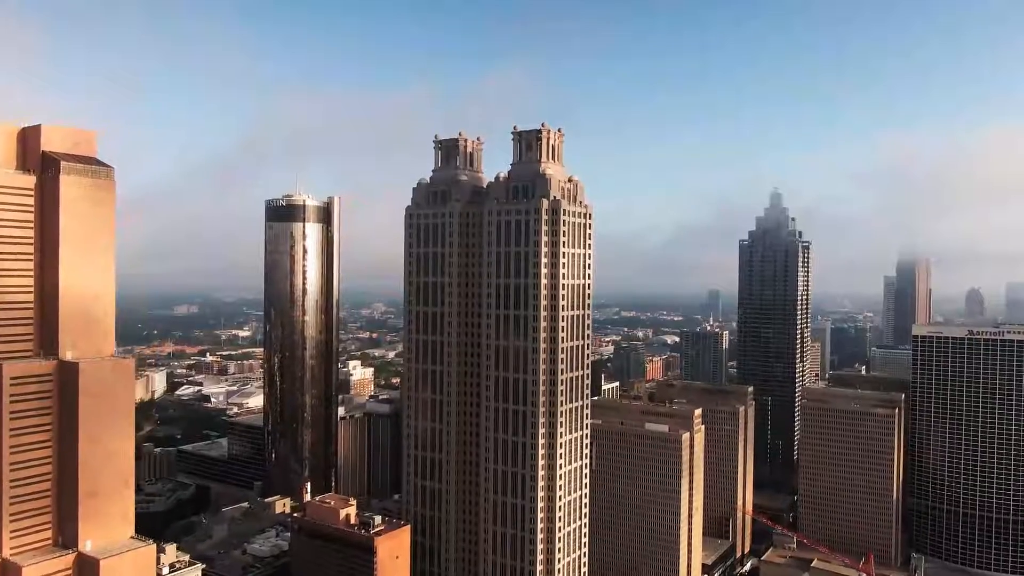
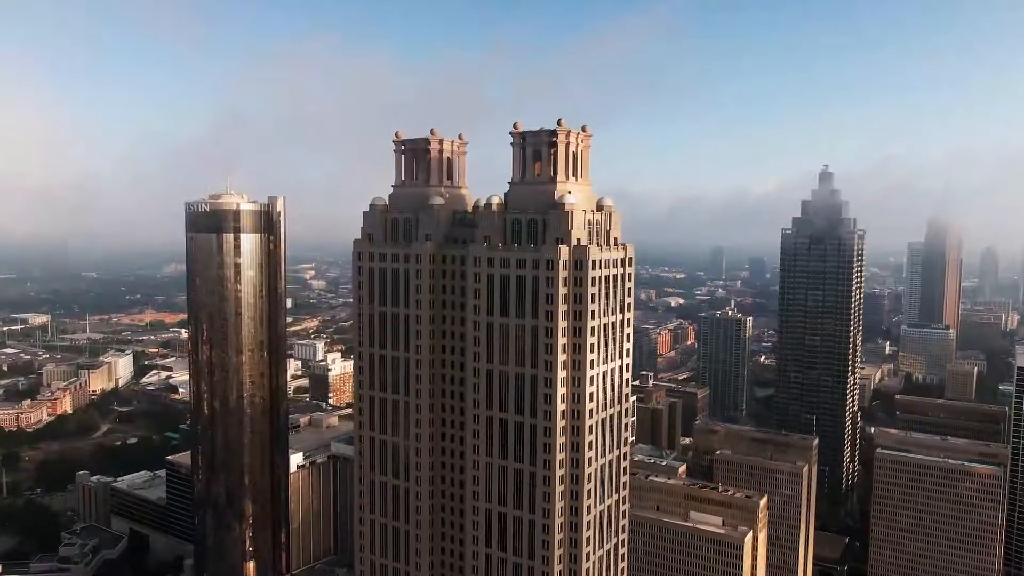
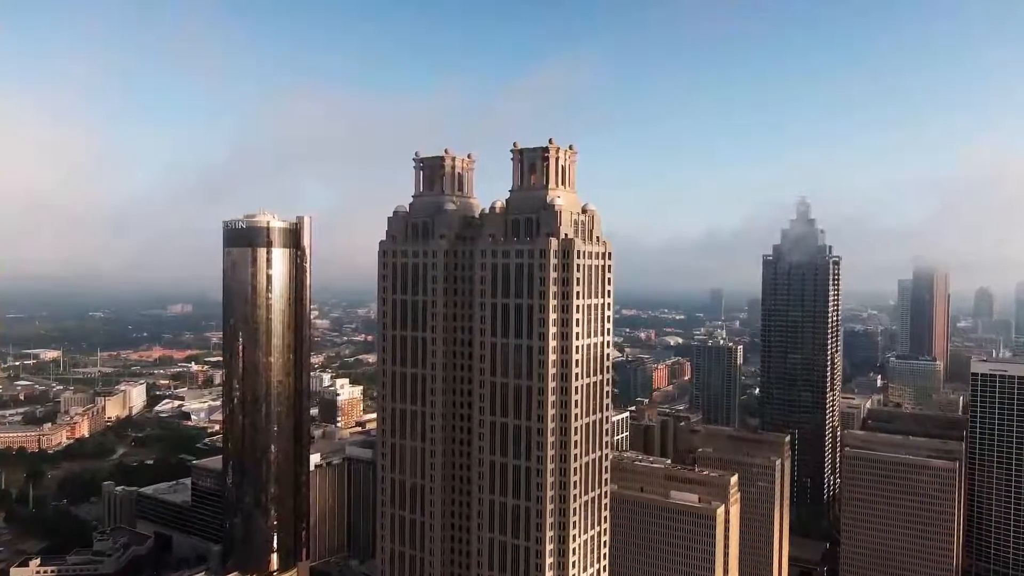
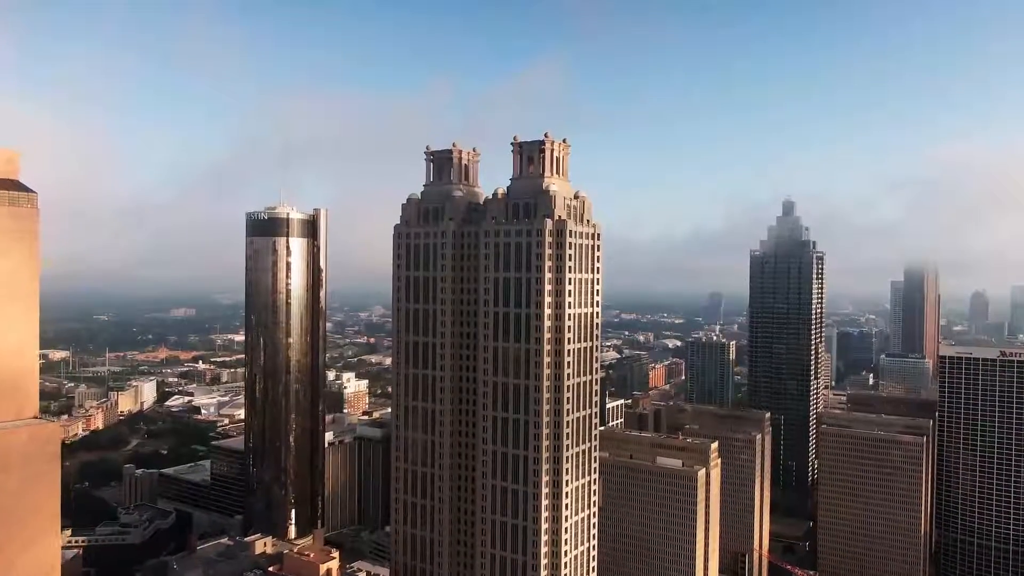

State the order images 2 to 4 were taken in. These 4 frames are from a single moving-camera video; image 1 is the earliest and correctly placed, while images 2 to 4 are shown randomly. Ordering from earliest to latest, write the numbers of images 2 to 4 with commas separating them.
4, 3, 2
